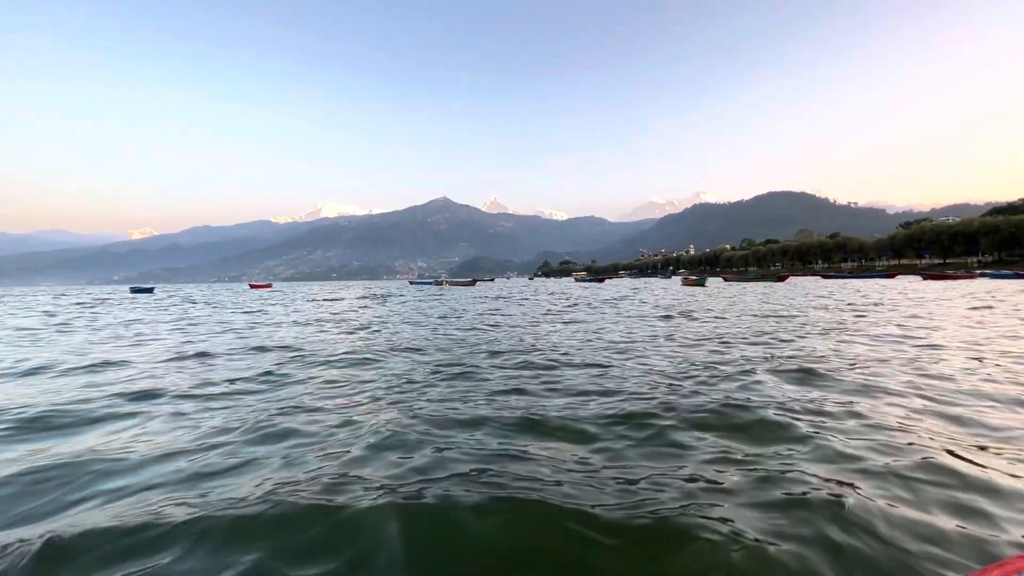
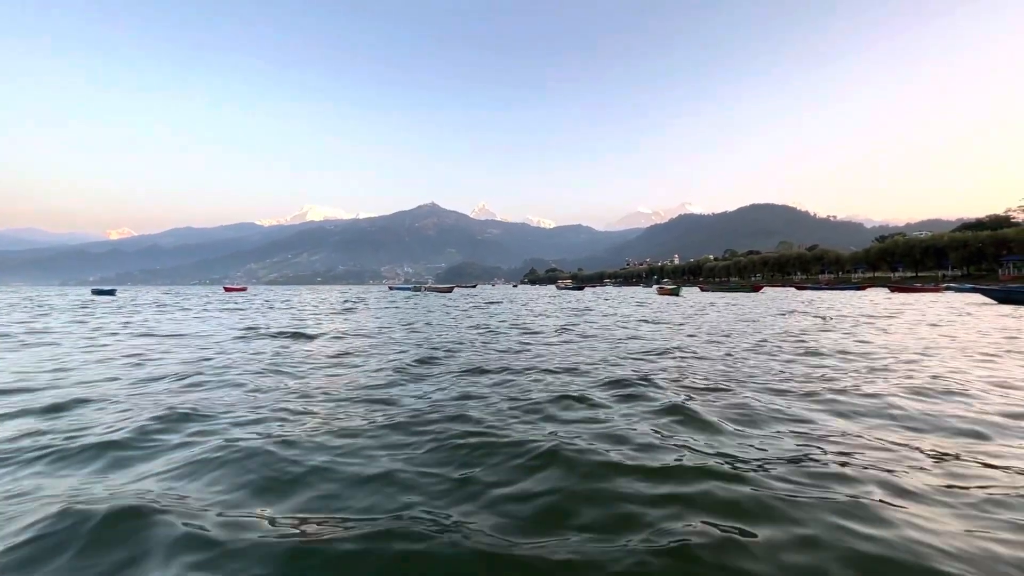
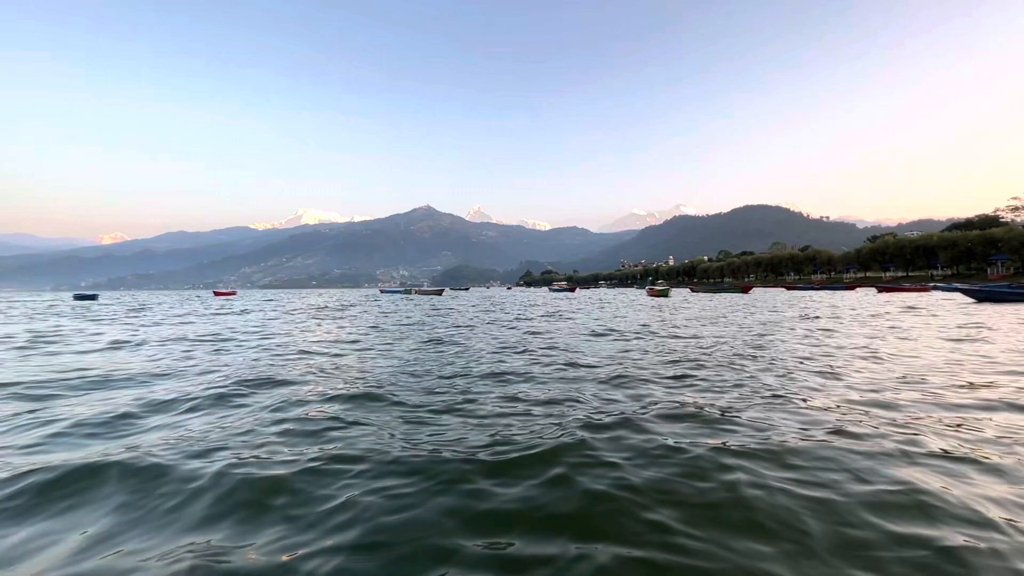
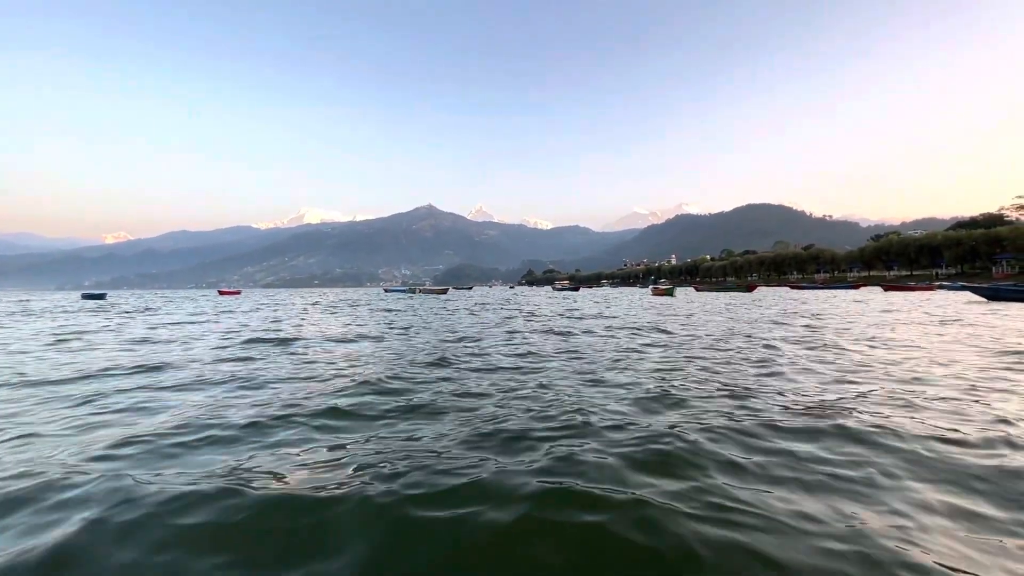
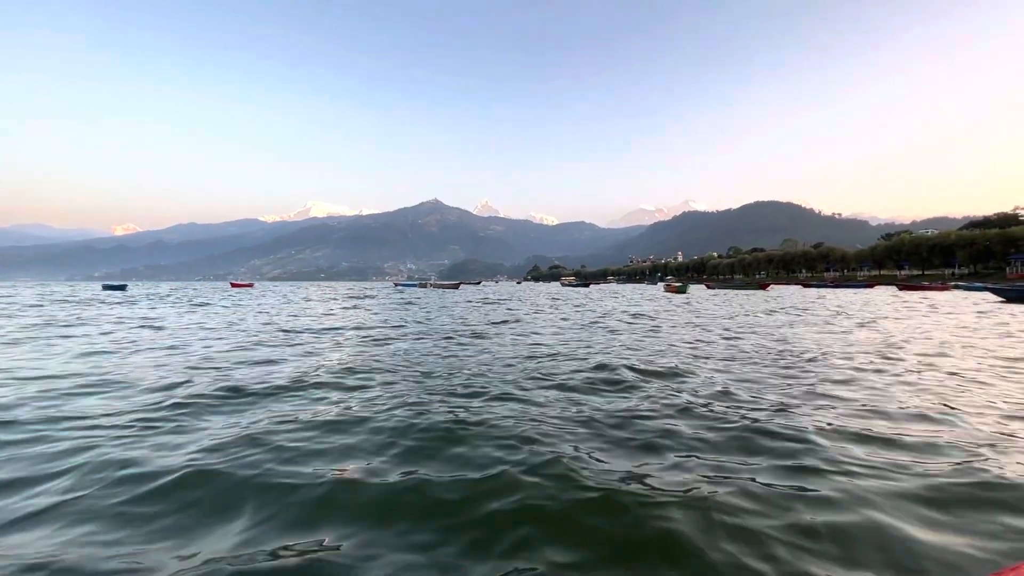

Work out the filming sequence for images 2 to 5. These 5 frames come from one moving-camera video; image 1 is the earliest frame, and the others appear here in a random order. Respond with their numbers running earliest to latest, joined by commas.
5, 2, 4, 3
